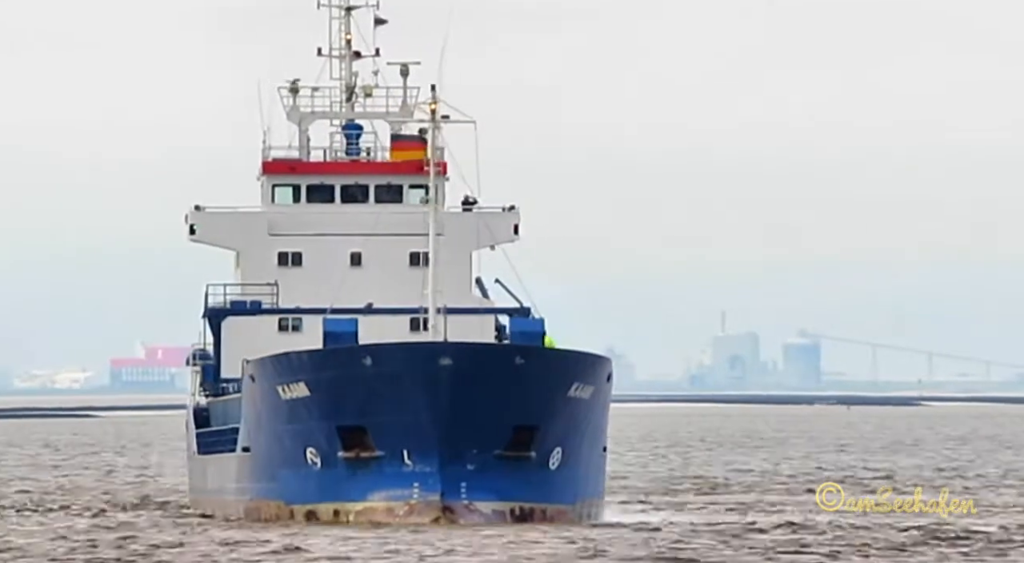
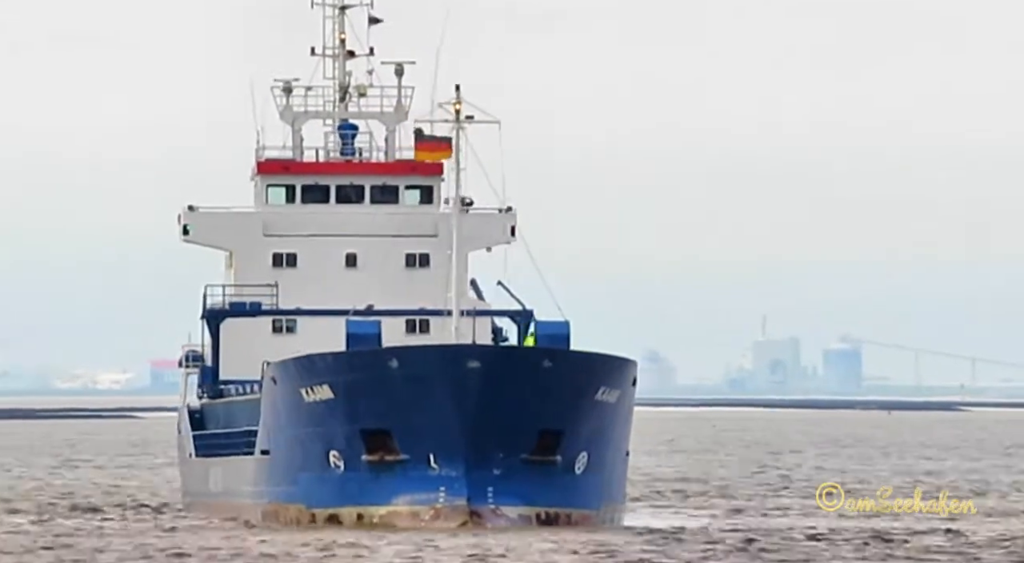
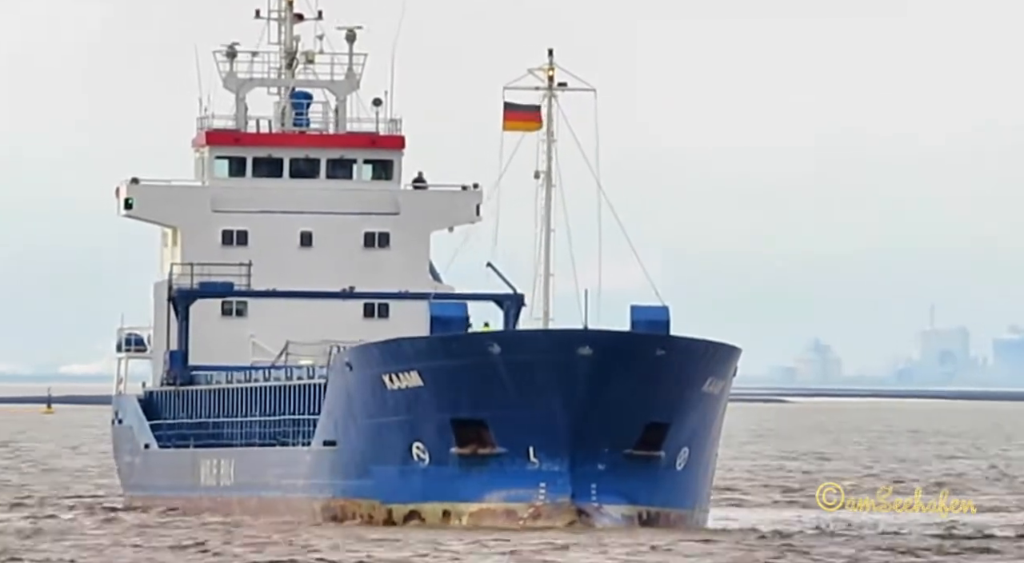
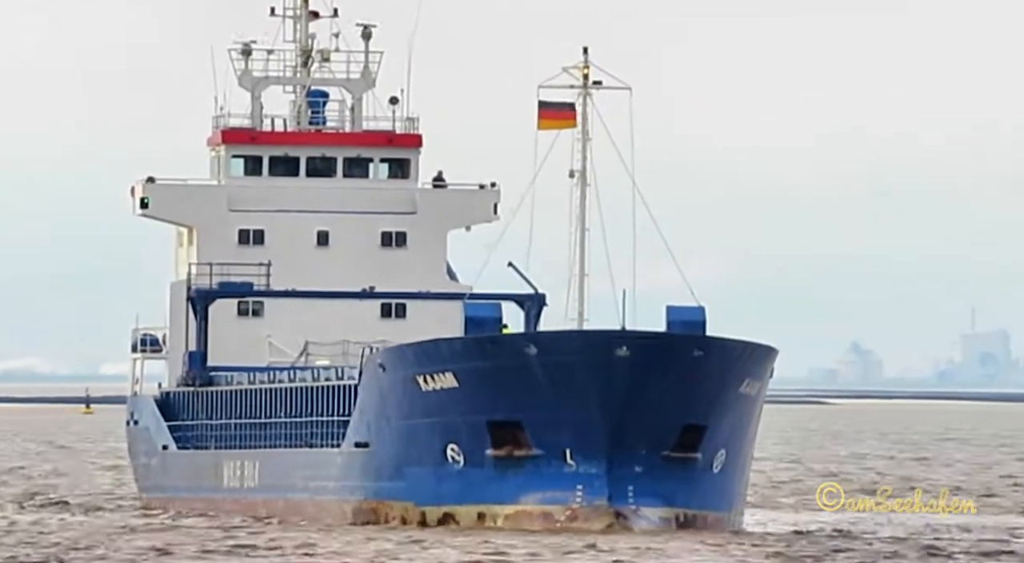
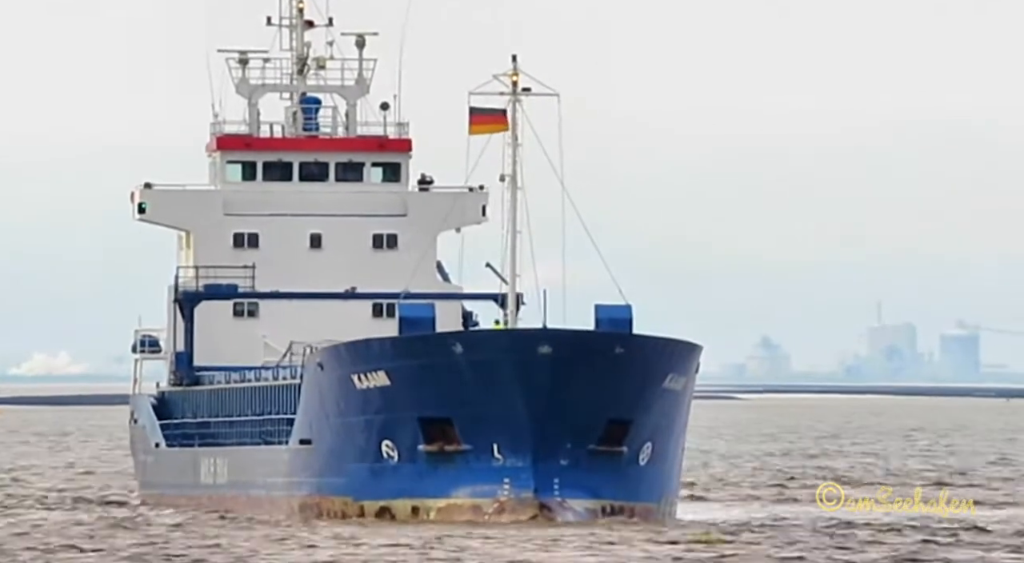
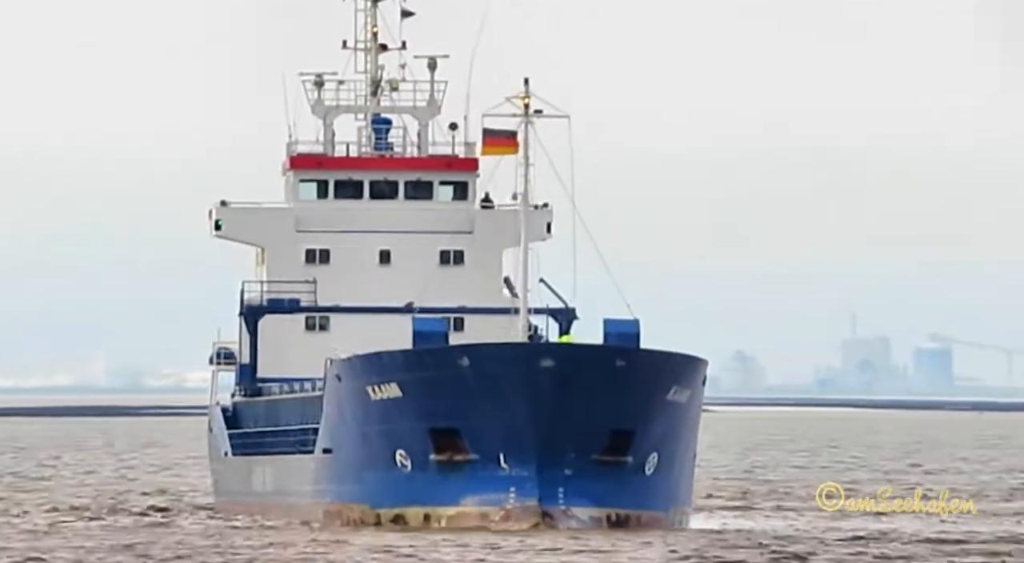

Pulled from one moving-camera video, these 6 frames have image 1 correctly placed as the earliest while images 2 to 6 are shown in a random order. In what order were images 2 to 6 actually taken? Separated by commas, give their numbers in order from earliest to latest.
2, 6, 5, 3, 4
